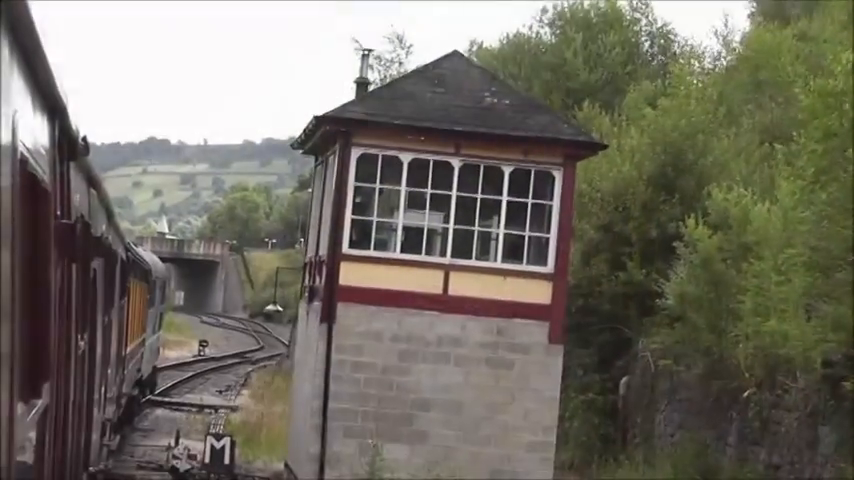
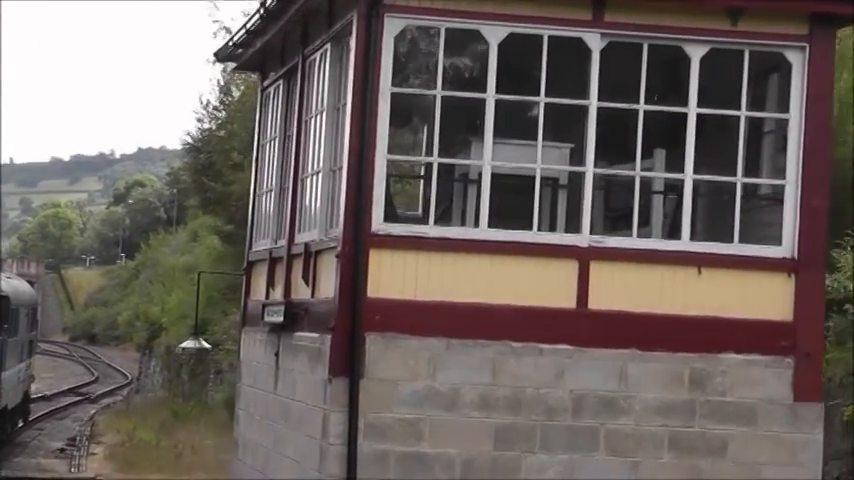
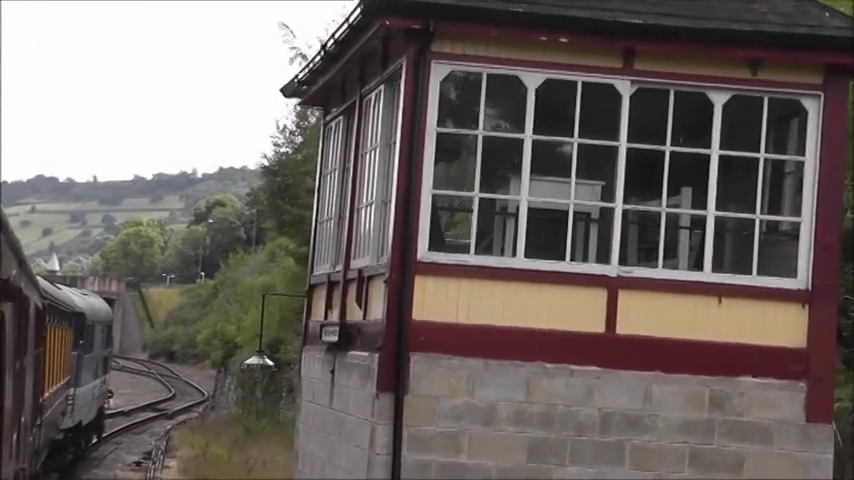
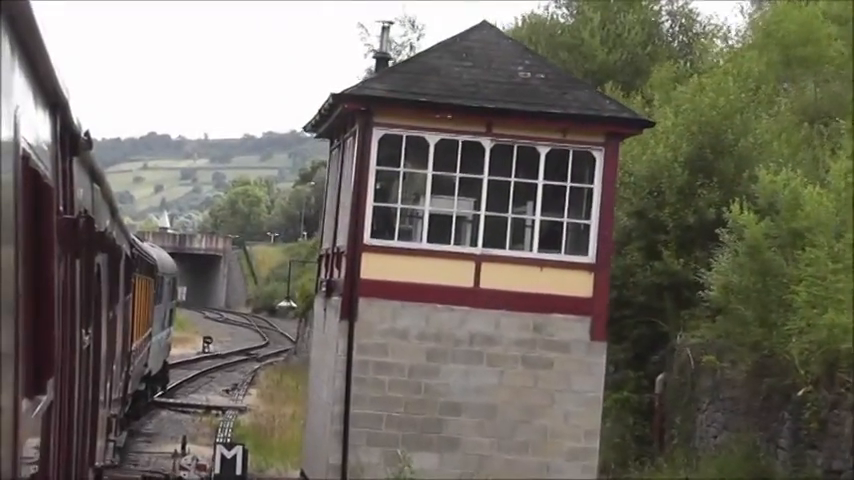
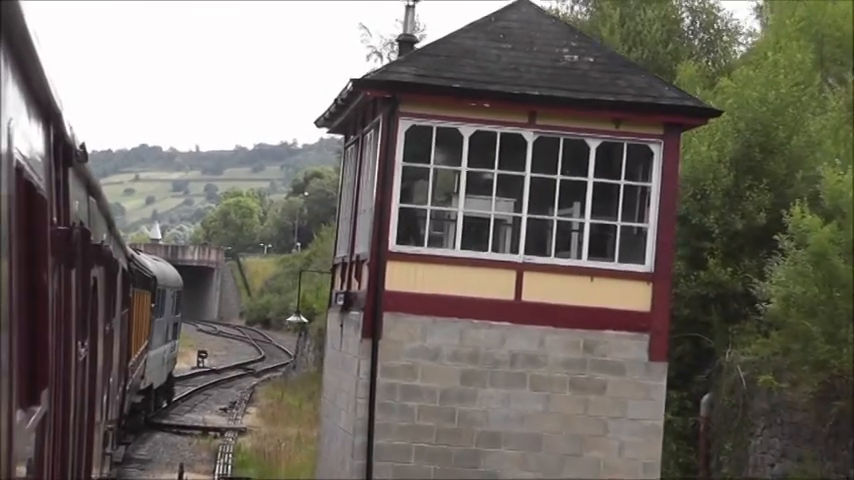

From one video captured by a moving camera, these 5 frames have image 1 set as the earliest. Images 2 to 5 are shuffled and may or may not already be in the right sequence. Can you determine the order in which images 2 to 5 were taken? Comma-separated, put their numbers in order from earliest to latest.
4, 5, 3, 2
